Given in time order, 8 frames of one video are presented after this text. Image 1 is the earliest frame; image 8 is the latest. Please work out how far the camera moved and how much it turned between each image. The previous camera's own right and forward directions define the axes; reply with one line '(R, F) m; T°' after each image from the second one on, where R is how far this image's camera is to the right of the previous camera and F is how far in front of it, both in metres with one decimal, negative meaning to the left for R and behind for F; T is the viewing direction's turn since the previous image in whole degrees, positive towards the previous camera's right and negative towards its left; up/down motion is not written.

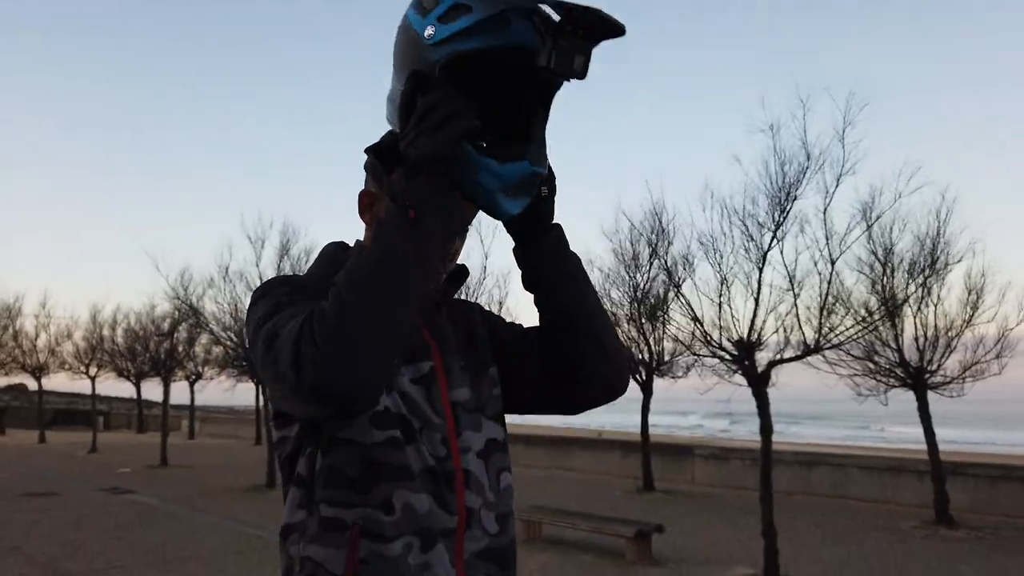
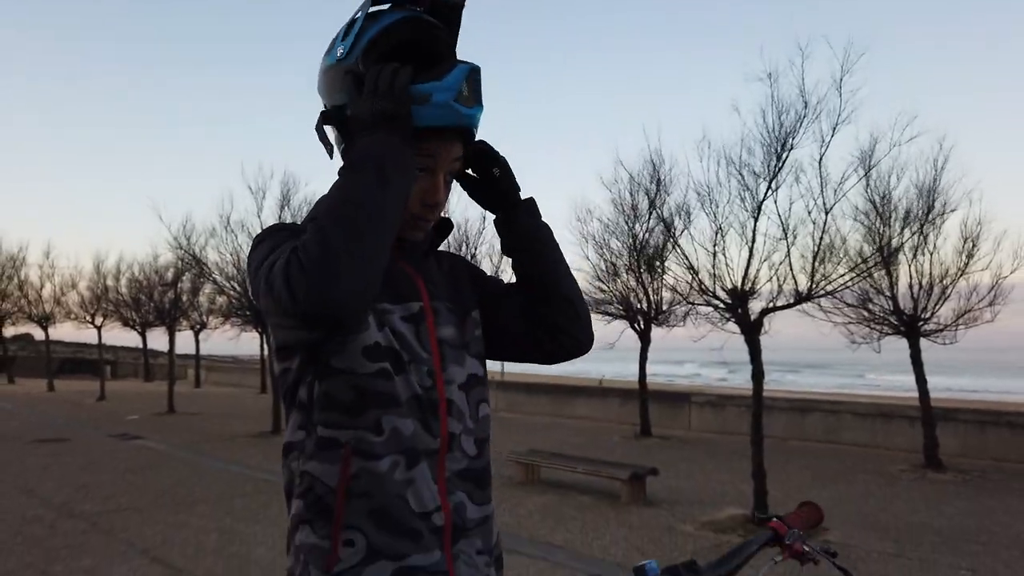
(0.0, -0.1) m; 0°
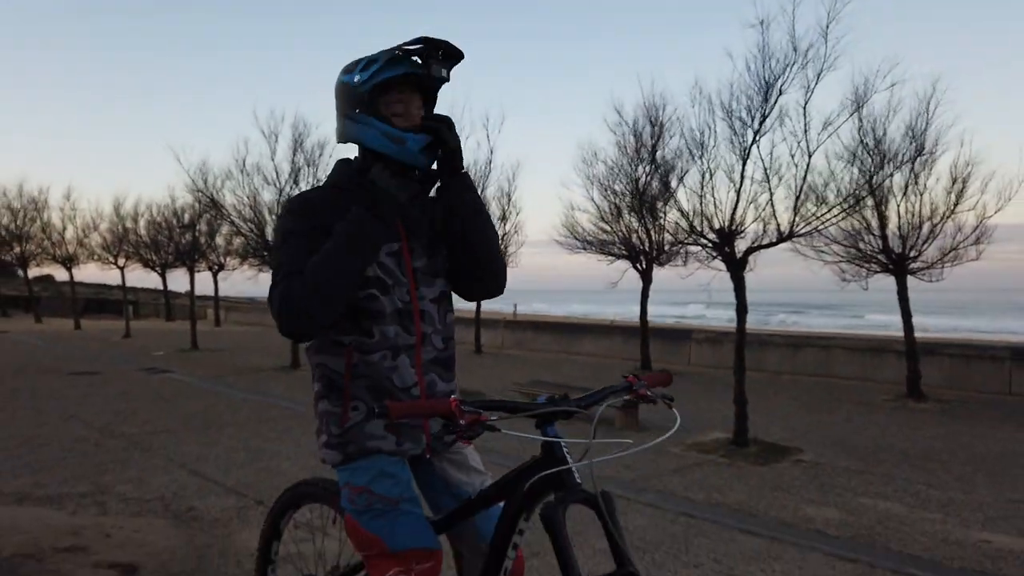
(+0.1, -0.5) m; -1°
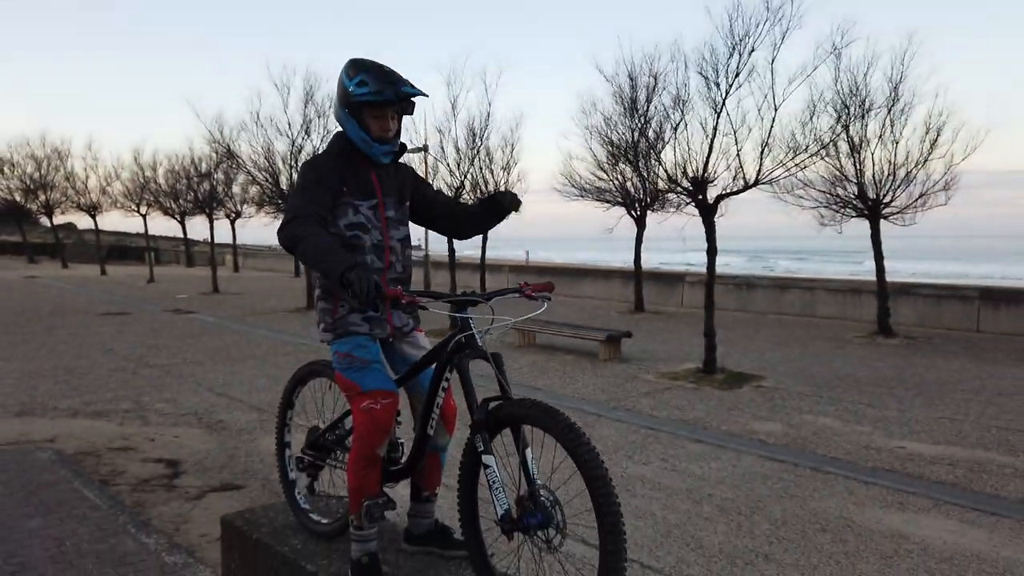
(+0.3, -0.8) m; -1°
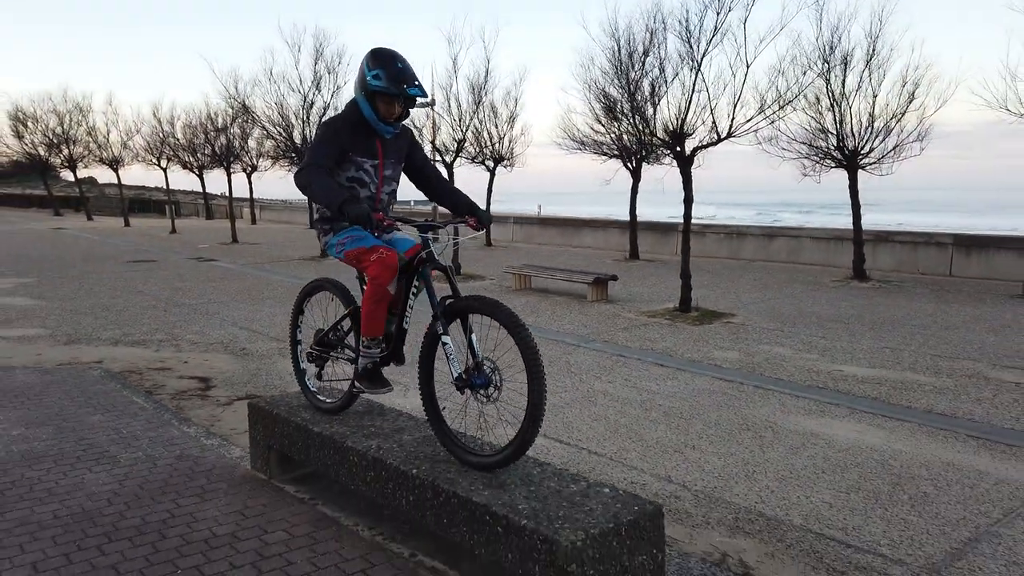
(+0.3, -0.8) m; -1°
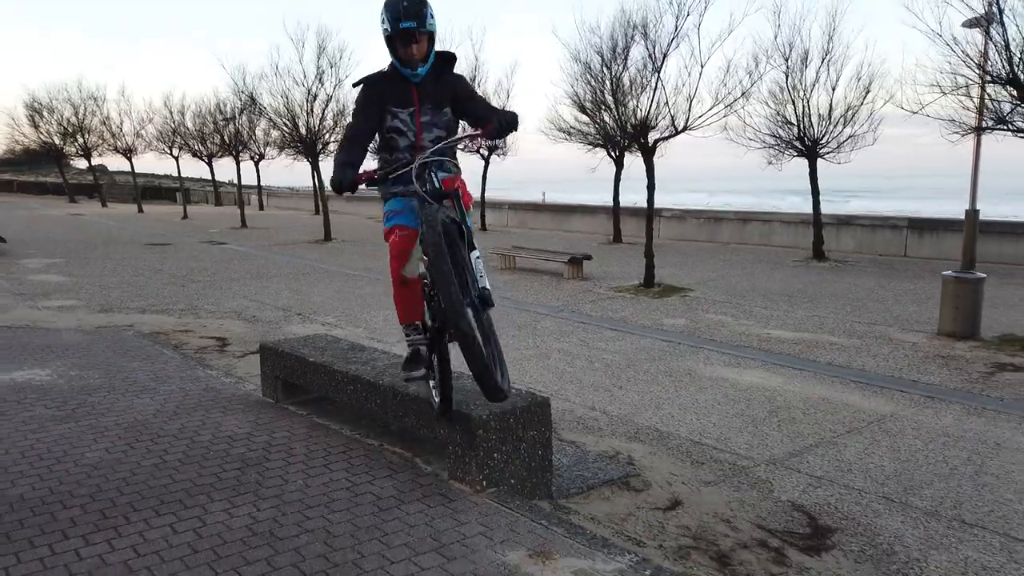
(+0.4, -1.1) m; -1°
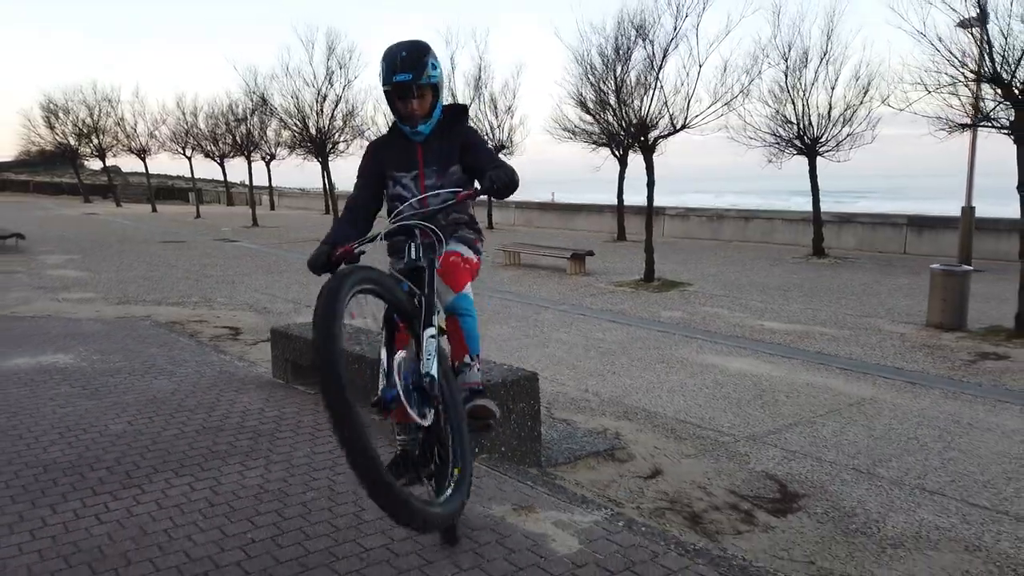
(+0.1, -0.3) m; -1°
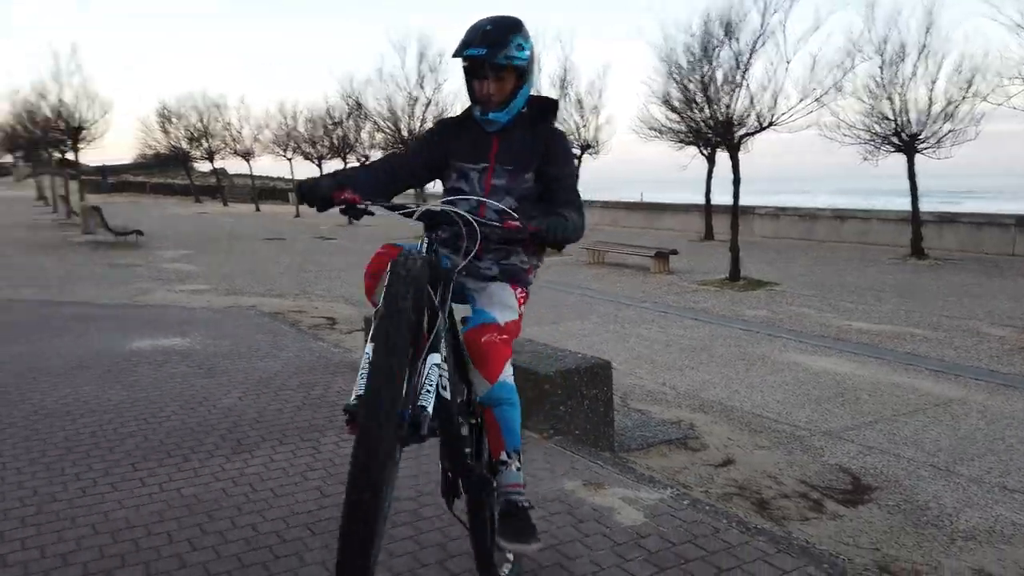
(+0.1, -0.2) m; -7°
